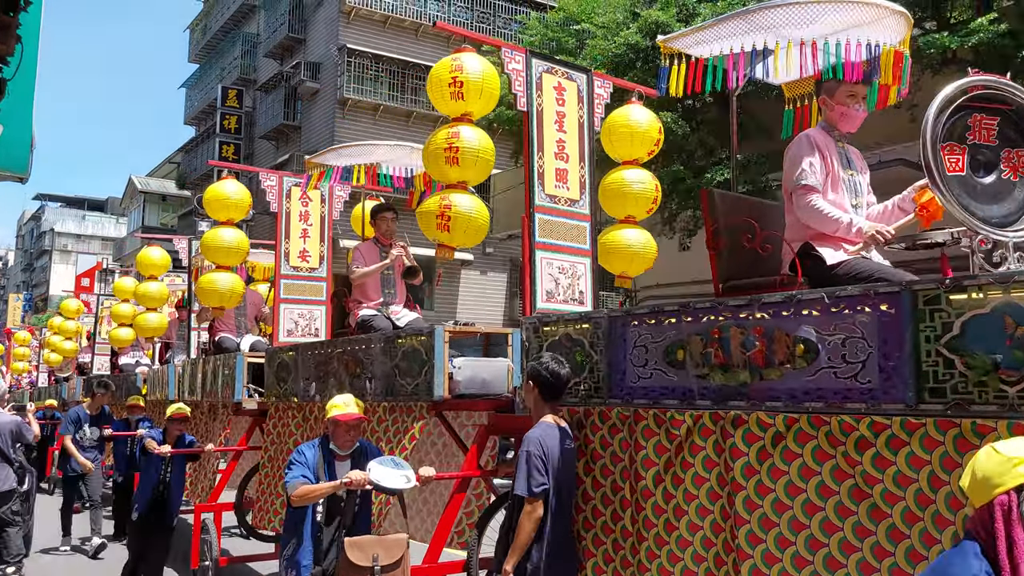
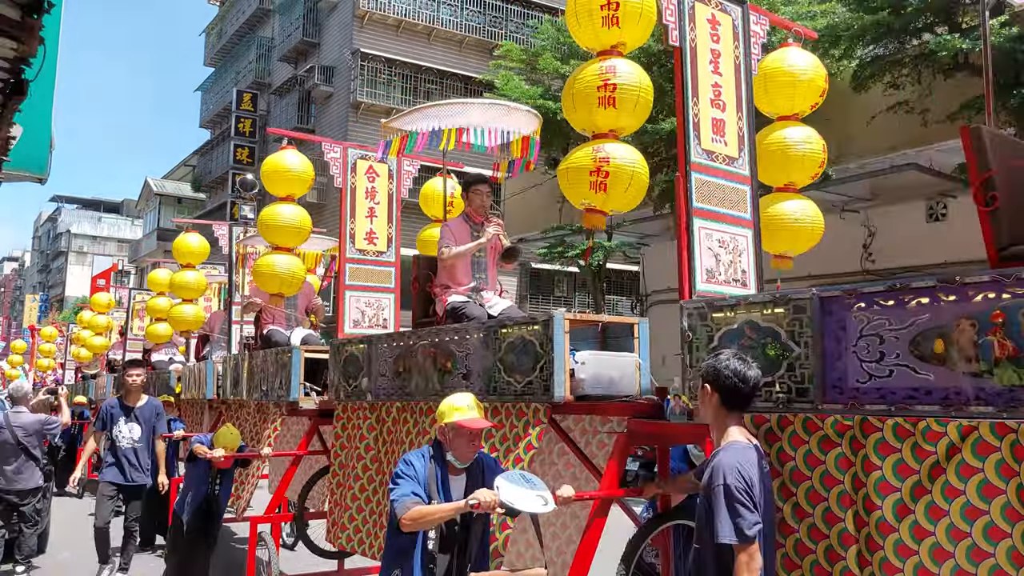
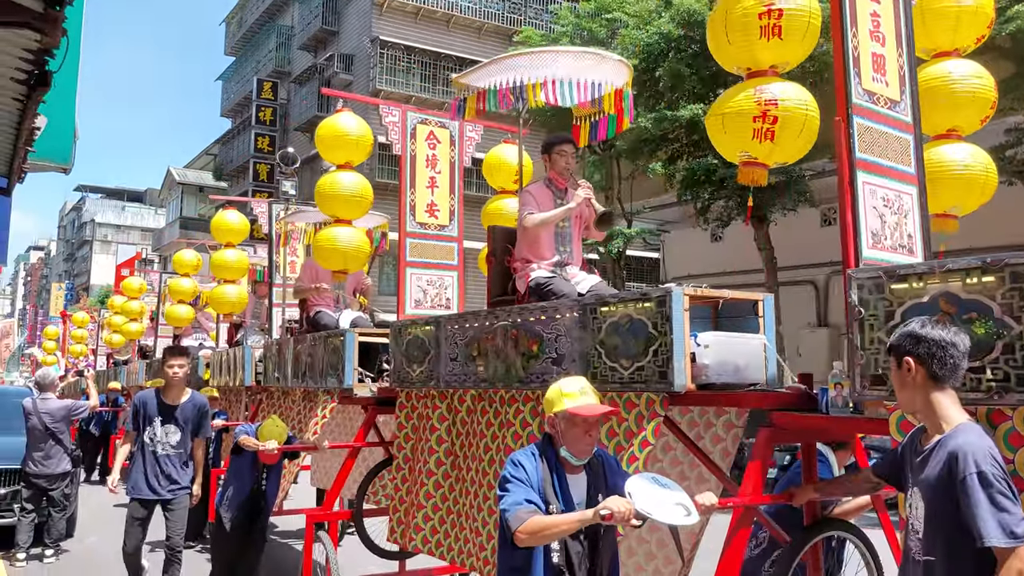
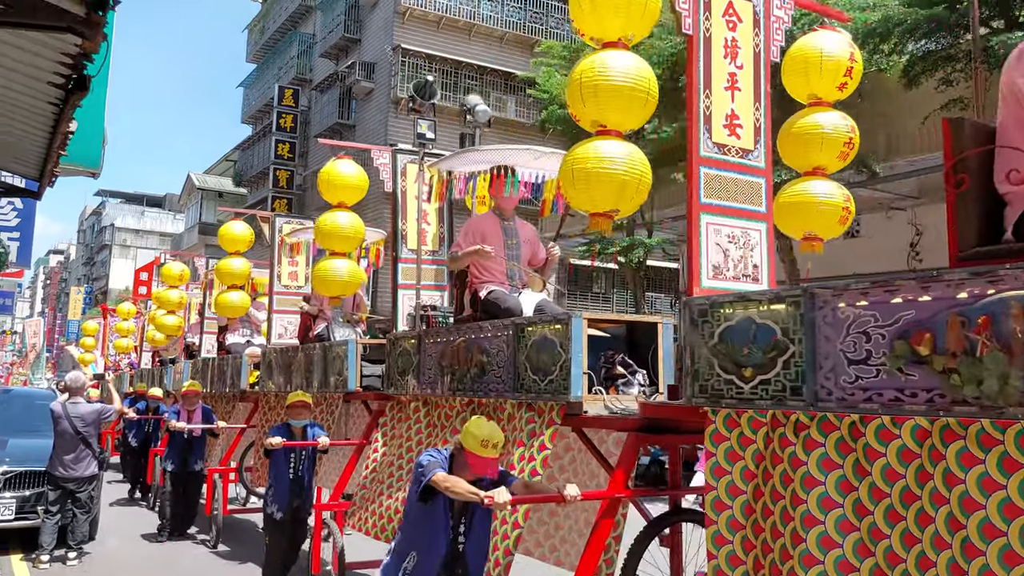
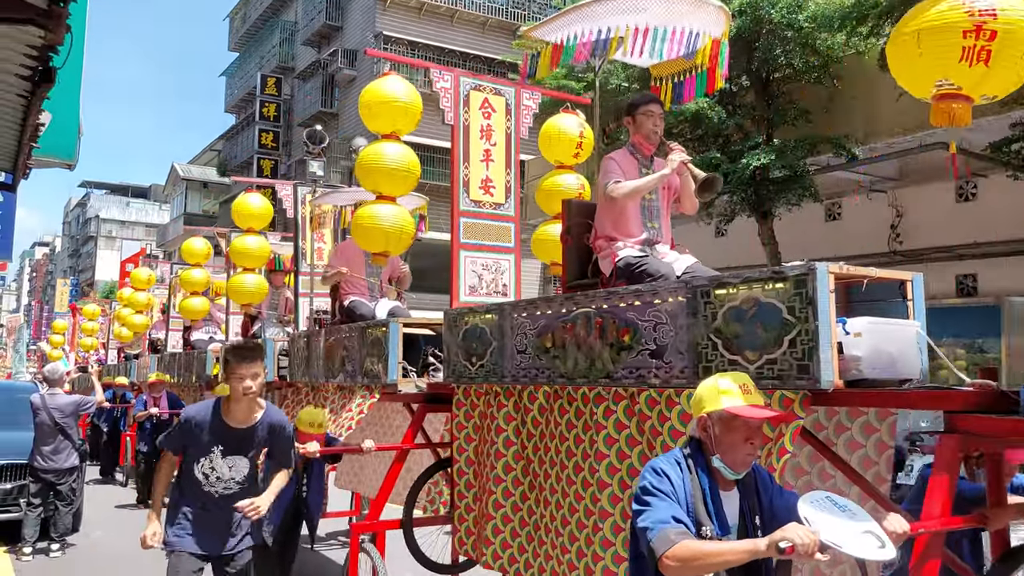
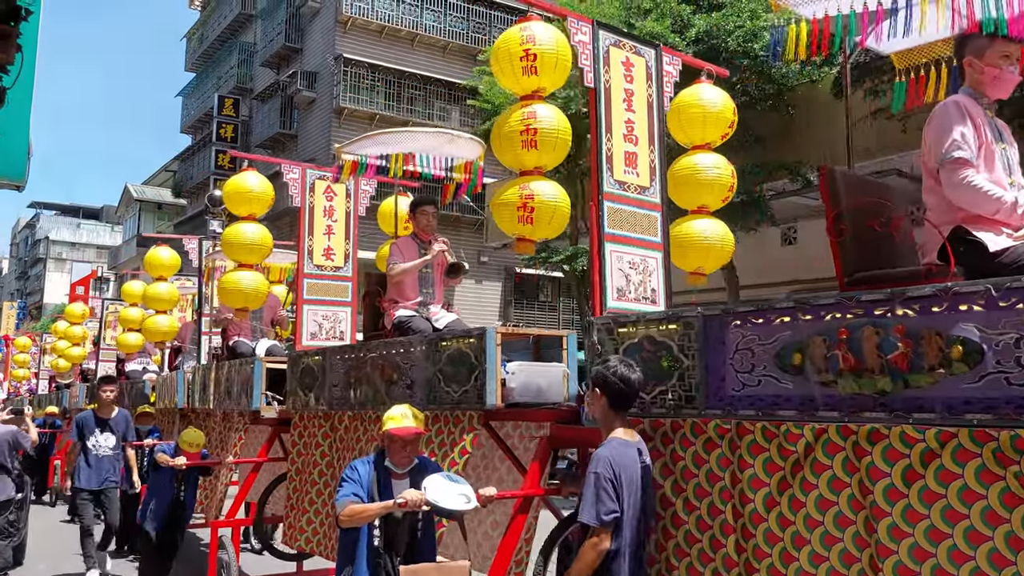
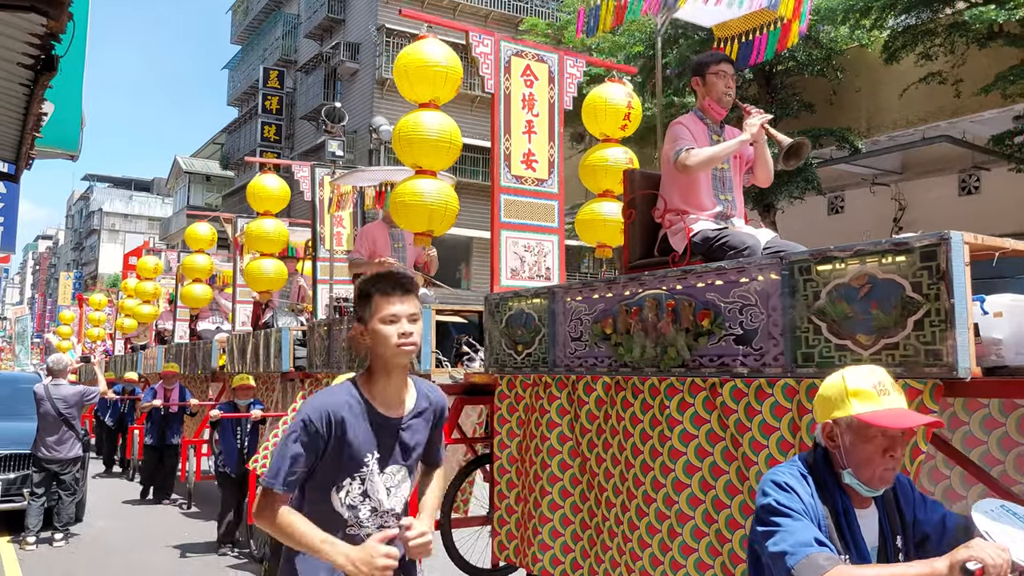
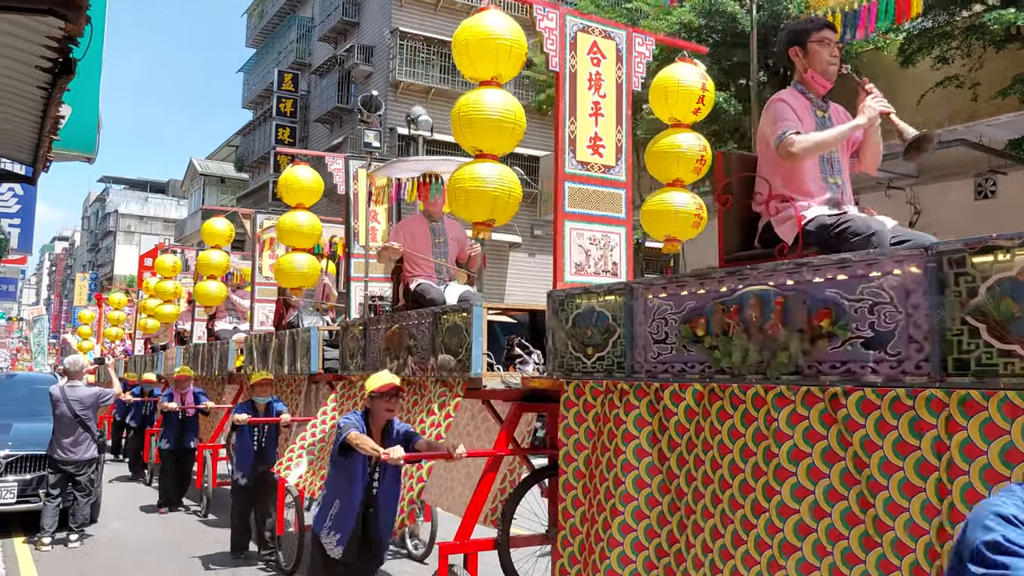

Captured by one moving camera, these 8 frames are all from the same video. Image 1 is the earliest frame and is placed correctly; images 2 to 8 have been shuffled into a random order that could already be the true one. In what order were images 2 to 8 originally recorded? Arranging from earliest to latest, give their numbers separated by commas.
6, 2, 3, 5, 7, 8, 4
